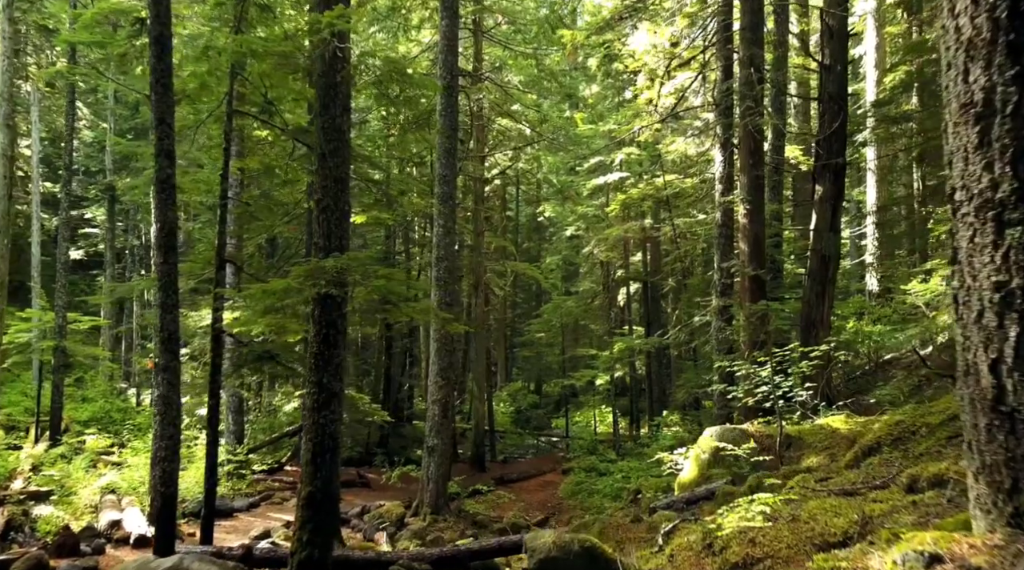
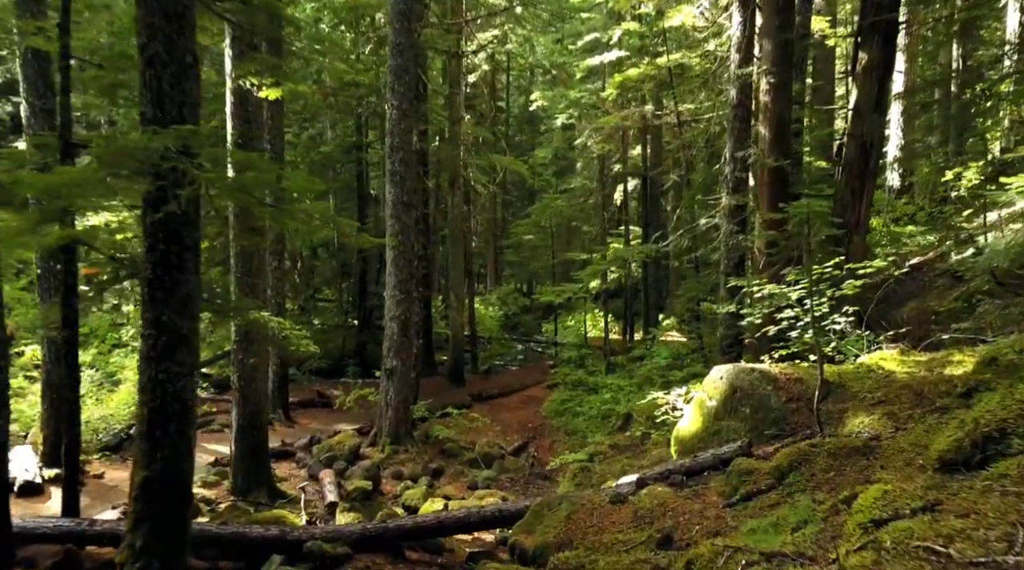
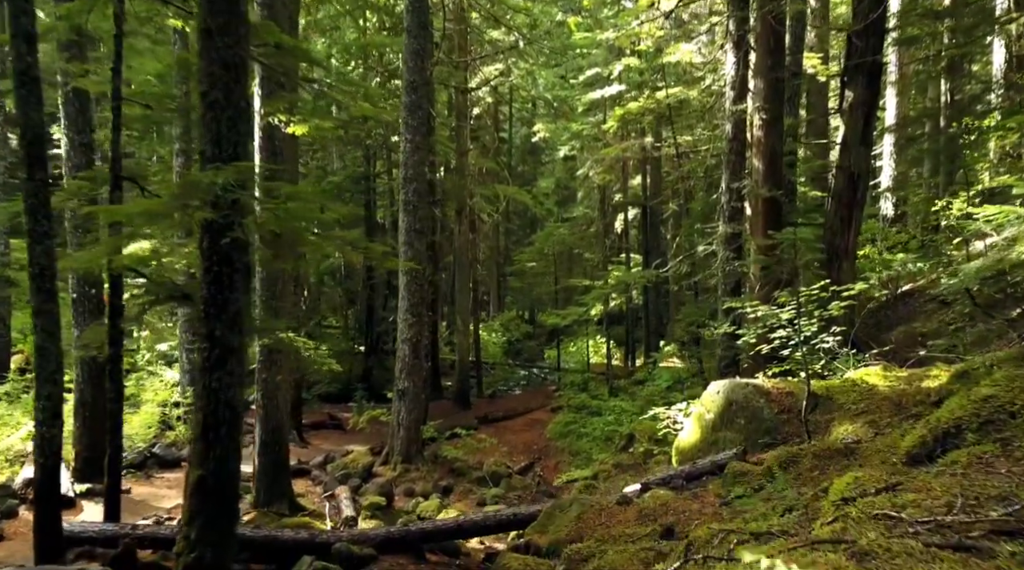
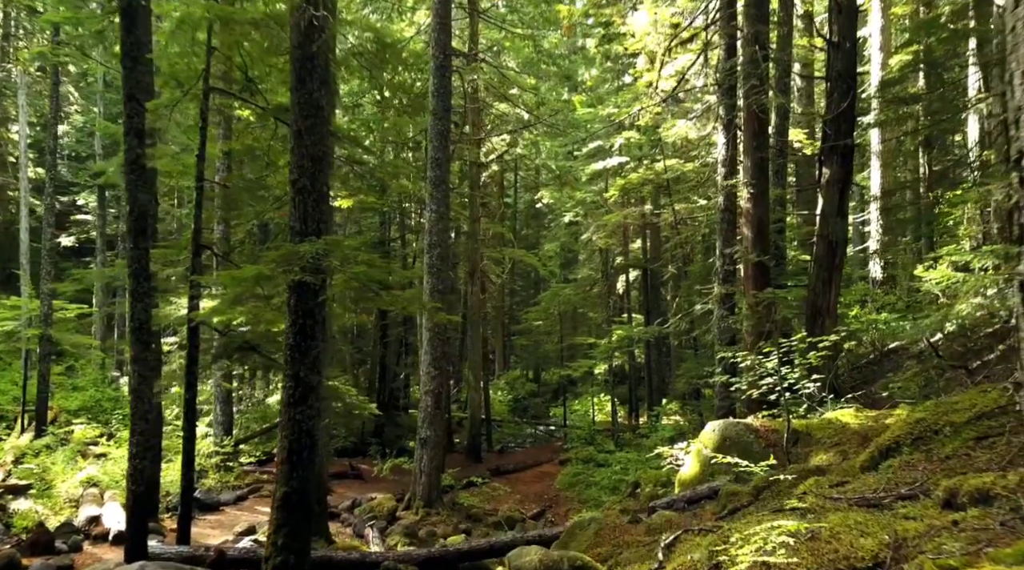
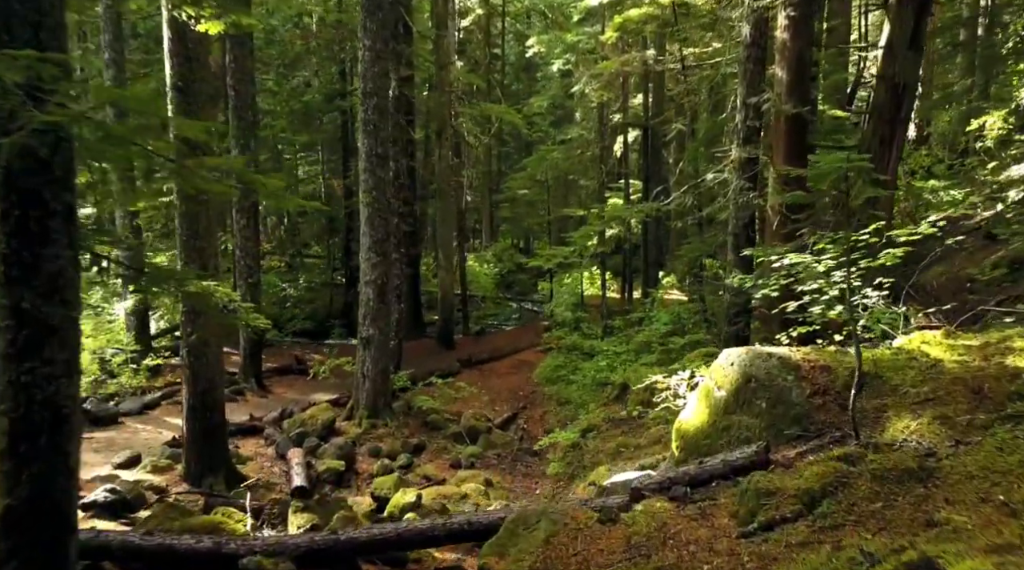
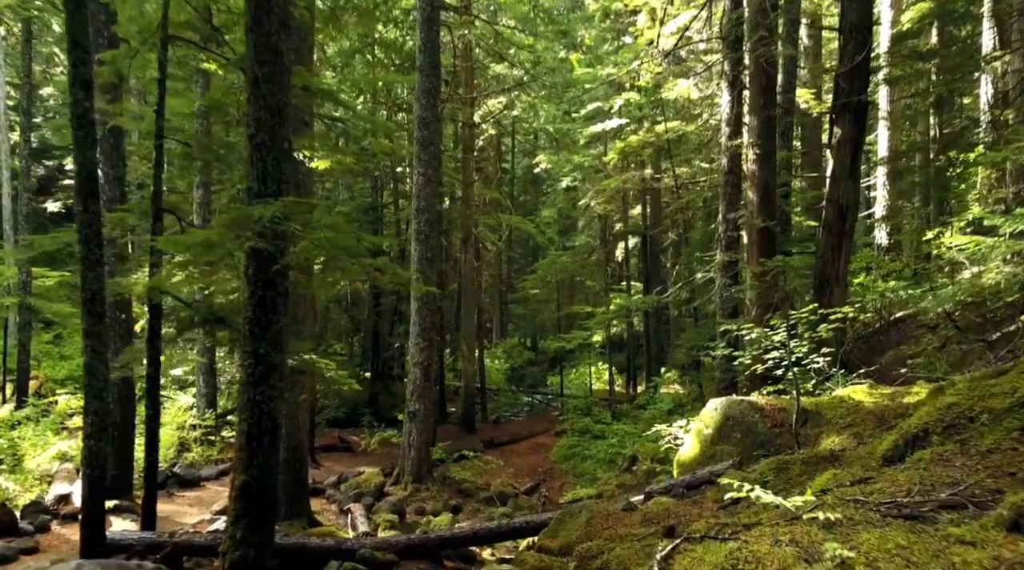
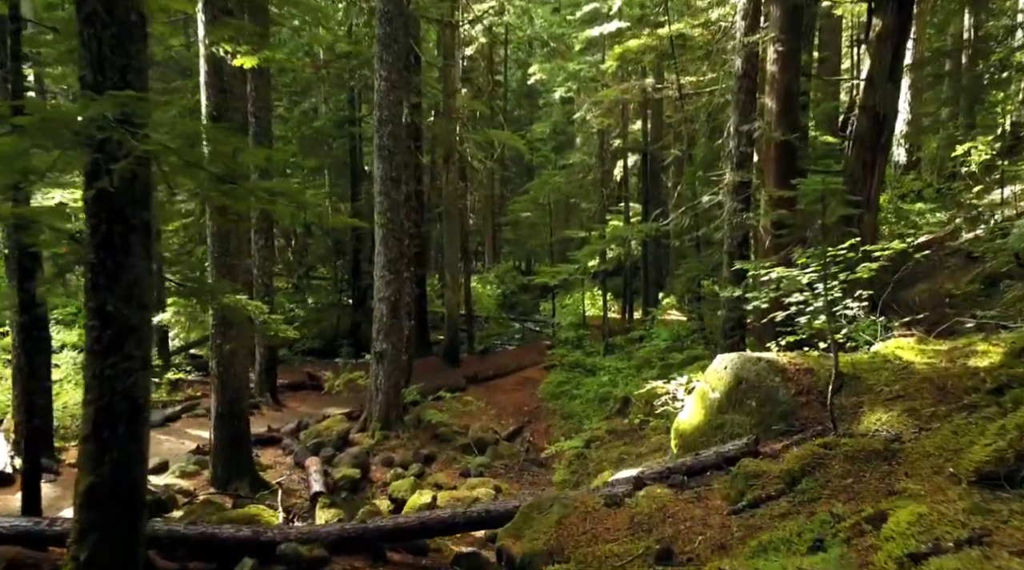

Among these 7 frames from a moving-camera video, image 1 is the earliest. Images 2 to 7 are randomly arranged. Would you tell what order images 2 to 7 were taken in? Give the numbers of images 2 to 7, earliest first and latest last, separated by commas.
4, 6, 3, 2, 7, 5
